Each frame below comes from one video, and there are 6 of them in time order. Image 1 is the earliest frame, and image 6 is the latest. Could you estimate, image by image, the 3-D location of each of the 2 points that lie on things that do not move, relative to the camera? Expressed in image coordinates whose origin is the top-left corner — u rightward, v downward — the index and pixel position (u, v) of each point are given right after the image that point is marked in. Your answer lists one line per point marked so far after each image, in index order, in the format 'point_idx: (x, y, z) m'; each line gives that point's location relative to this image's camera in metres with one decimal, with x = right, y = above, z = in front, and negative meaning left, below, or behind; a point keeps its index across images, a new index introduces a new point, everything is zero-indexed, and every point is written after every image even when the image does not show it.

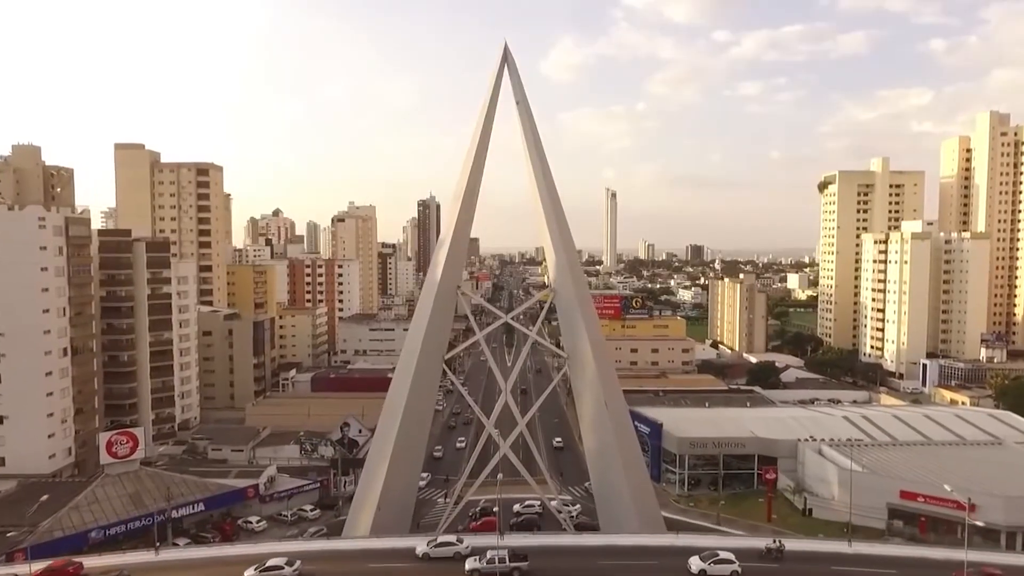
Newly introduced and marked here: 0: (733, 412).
0: (+6.5, -3.7, +19.0) m
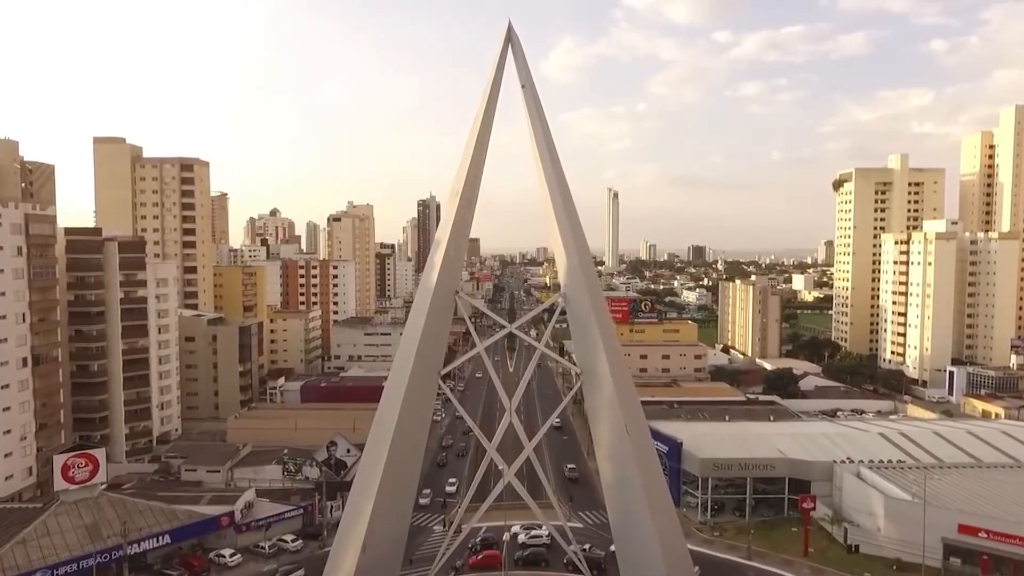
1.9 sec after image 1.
0: (+6.6, -3.8, +17.4) m
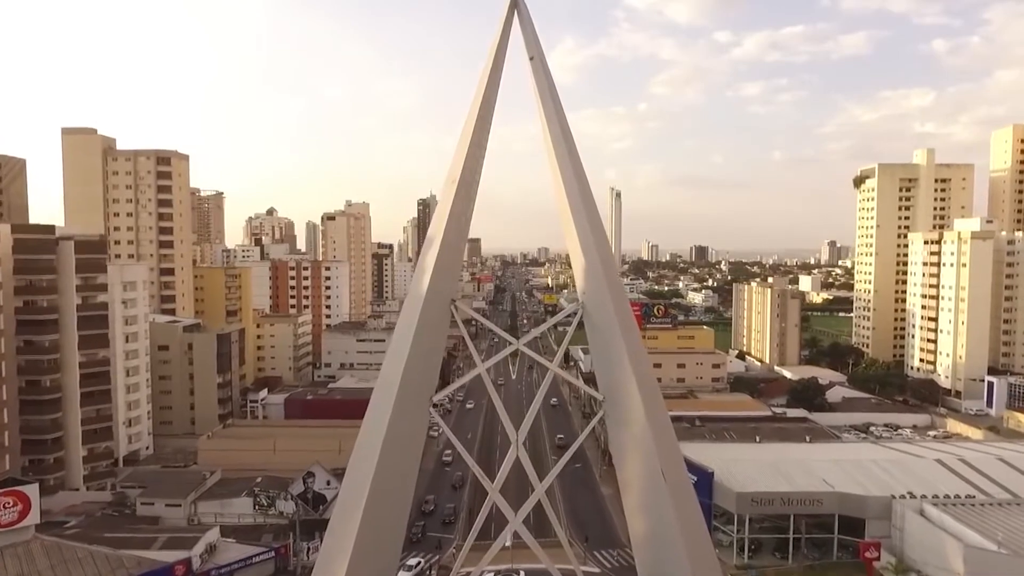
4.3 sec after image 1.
0: (+6.8, -3.9, +15.4) m
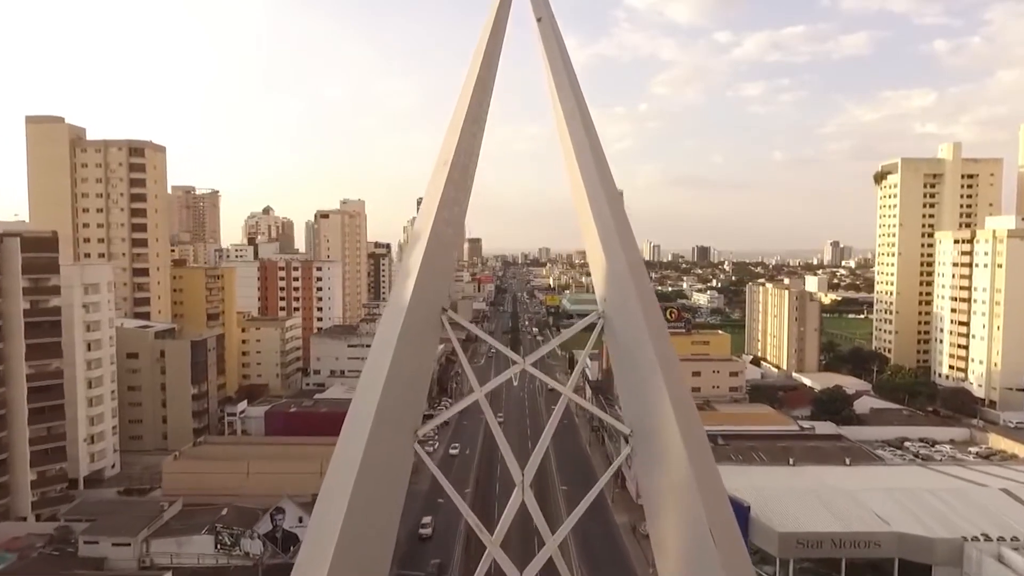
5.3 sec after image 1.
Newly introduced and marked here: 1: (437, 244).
0: (+6.8, -4.0, +13.5) m
1: (-0.8, +0.3, +6.3) m
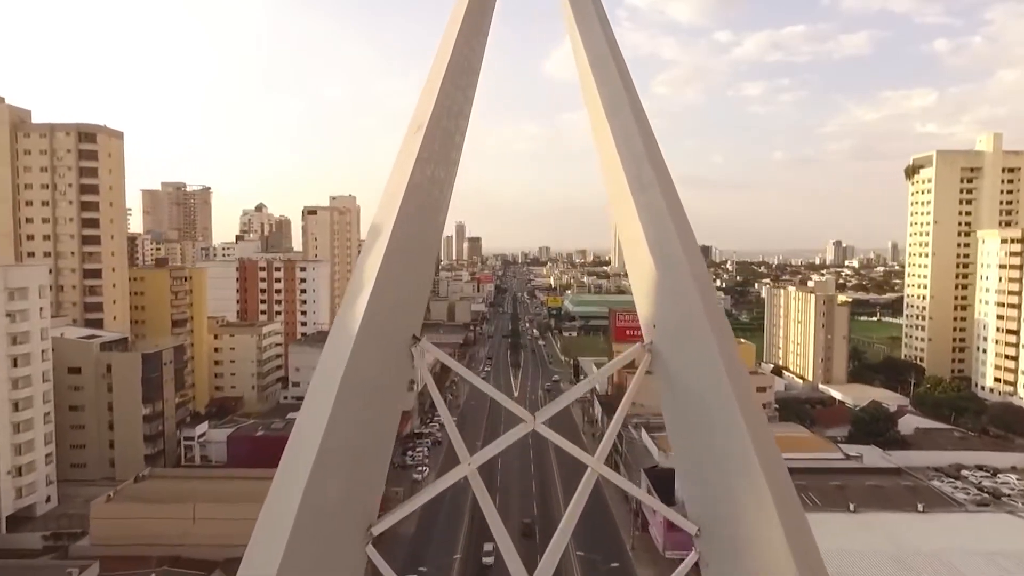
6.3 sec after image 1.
0: (+6.8, -4.1, +10.9) m
1: (-0.7, +0.1, +3.7) m
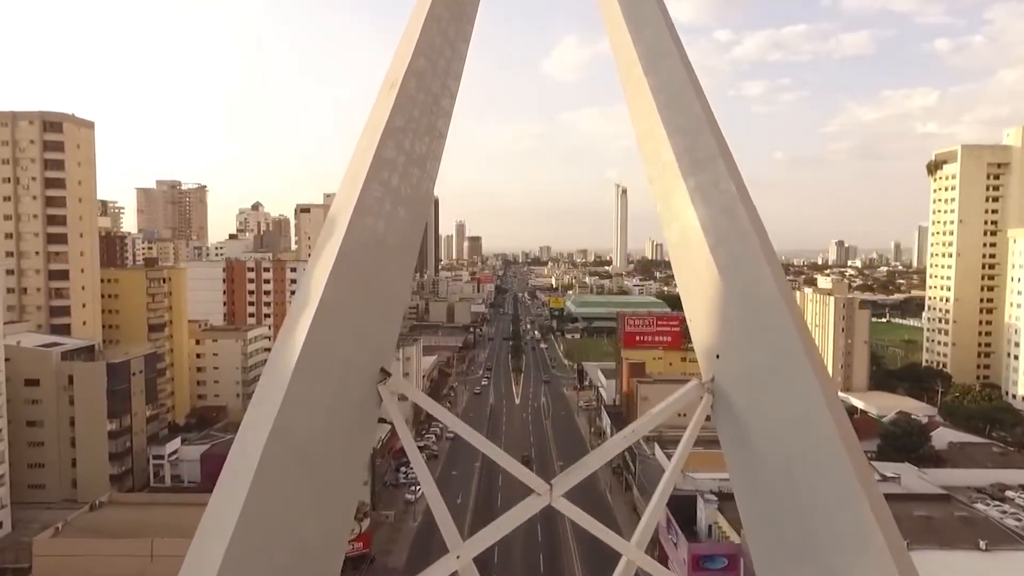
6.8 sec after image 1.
0: (+6.9, -4.2, +9.4) m
1: (-0.7, 0.0, +2.1) m
